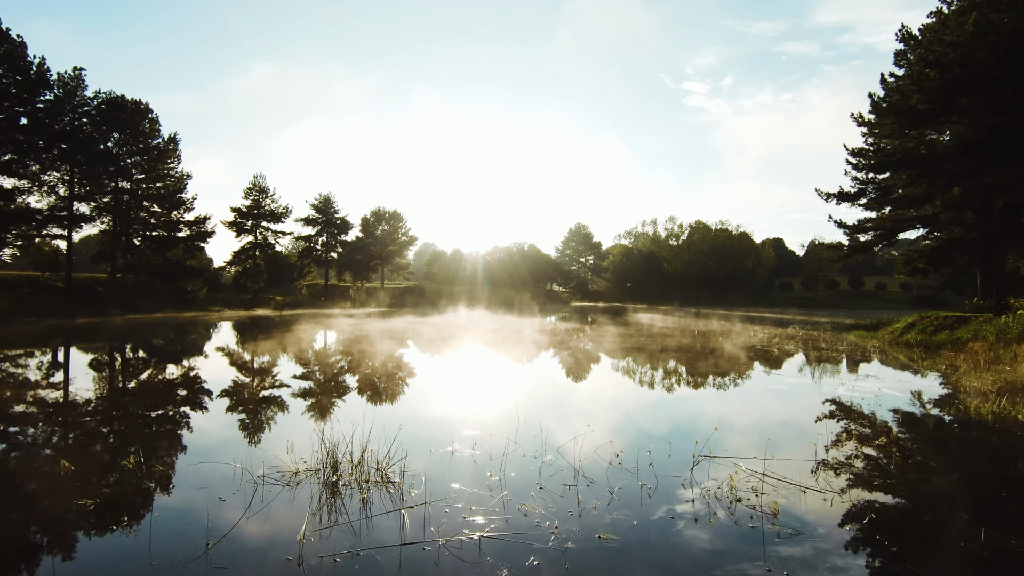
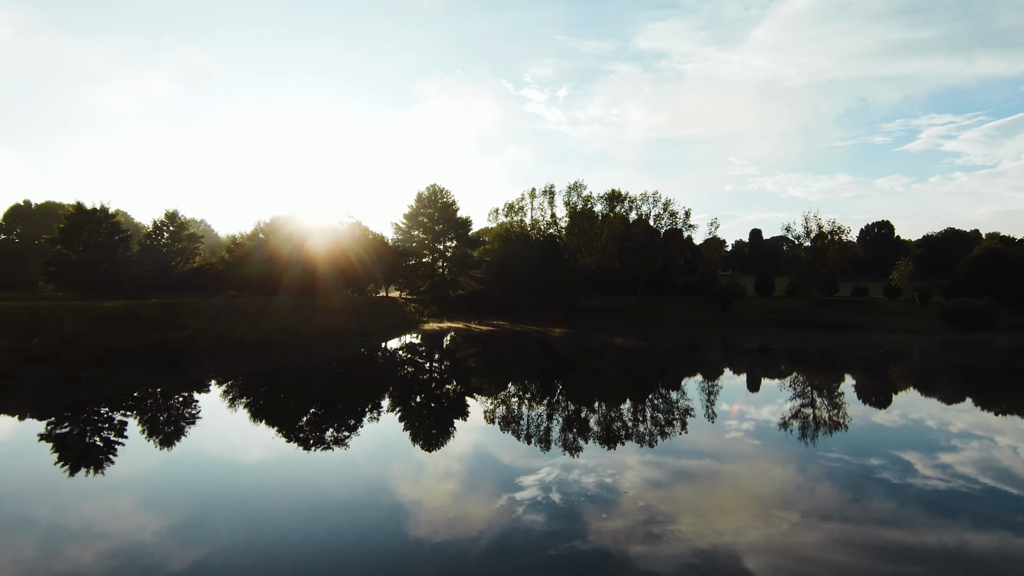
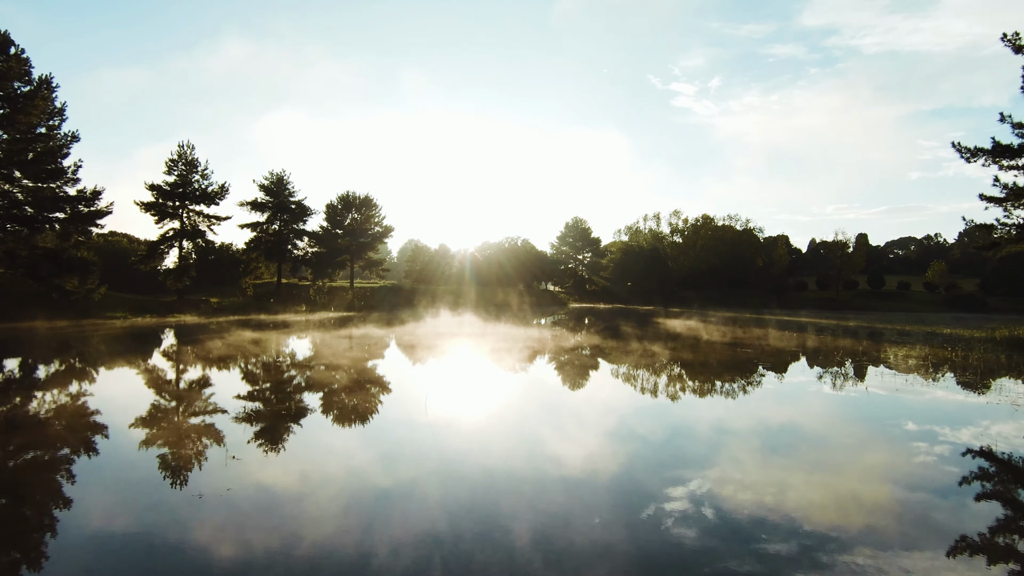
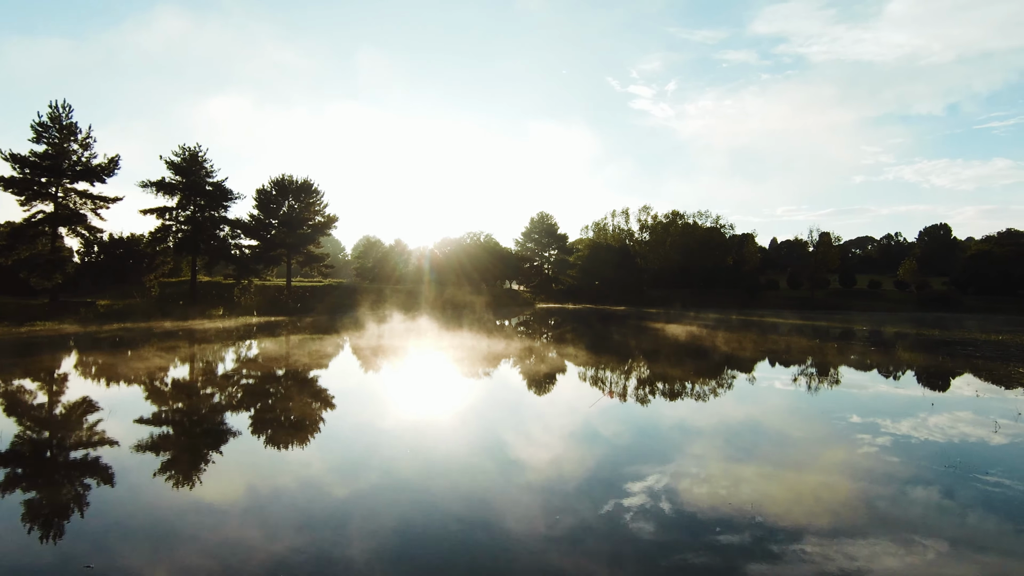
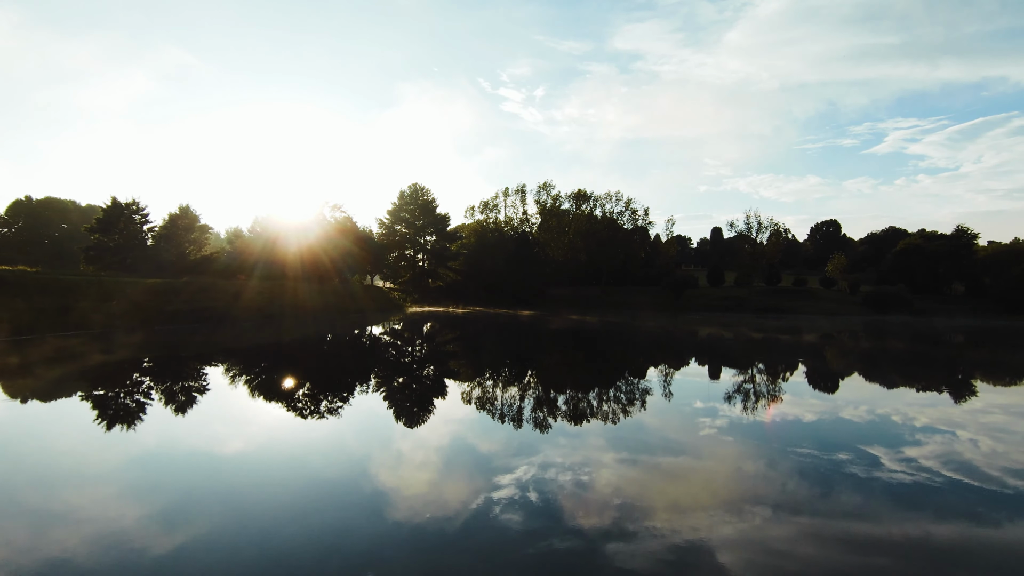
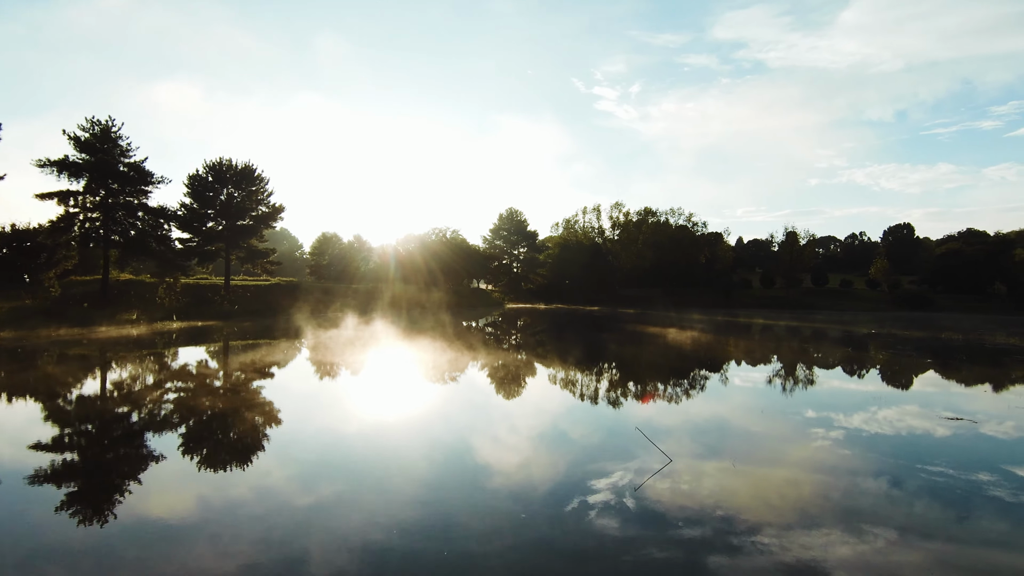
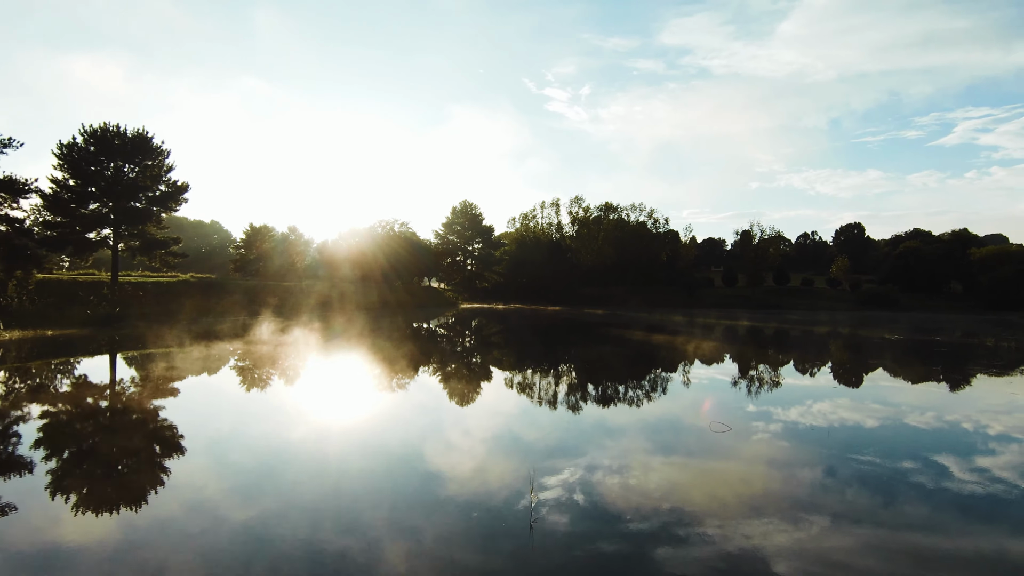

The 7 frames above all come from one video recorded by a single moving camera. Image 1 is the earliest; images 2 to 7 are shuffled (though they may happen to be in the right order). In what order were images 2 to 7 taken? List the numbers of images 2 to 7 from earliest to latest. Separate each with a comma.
3, 4, 6, 7, 5, 2
